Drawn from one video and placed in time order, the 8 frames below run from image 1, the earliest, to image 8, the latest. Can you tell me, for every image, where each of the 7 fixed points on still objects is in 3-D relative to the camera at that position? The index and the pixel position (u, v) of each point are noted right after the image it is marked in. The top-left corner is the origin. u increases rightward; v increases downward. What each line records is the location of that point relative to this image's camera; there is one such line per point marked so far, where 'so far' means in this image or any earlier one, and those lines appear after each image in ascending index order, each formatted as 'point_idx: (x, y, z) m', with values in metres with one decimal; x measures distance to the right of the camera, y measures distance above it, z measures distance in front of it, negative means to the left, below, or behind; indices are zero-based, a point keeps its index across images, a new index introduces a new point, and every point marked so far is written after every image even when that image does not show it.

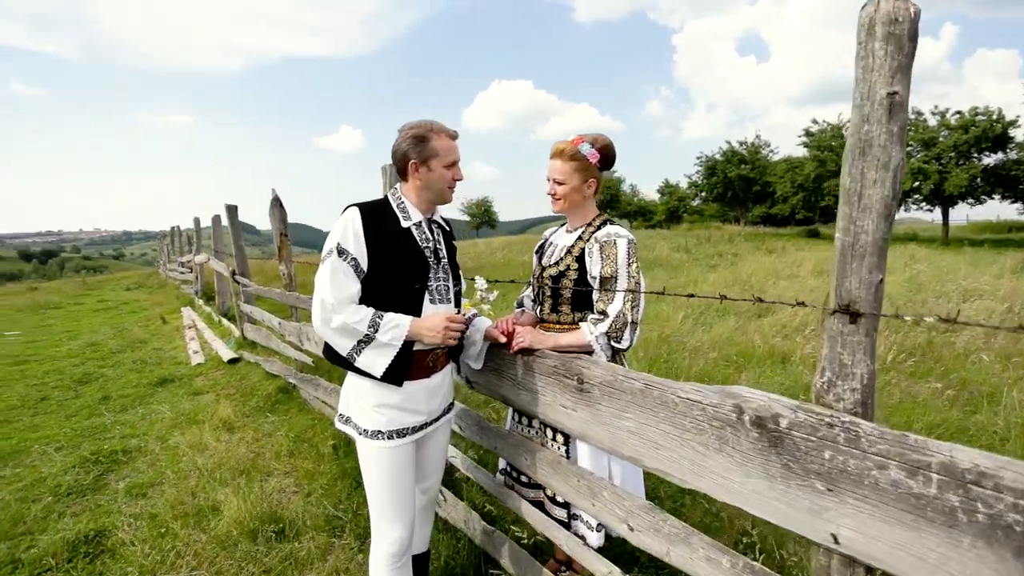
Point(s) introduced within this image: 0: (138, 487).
0: (-3.5, -1.8, +5.0) m
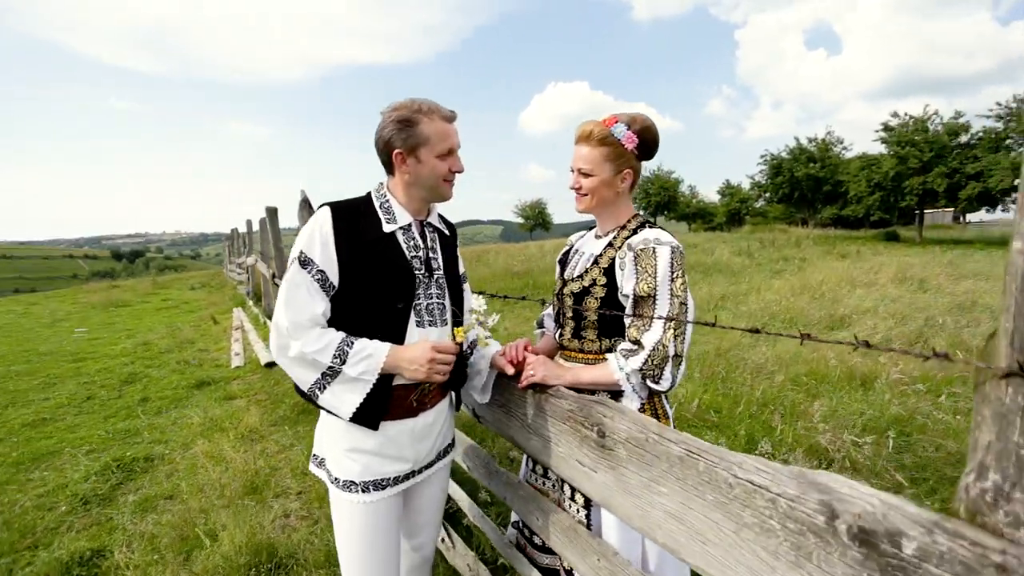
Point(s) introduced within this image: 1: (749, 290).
0: (-3.2, -1.9, +4.8) m
1: (+5.0, 0.0, +11.5) m
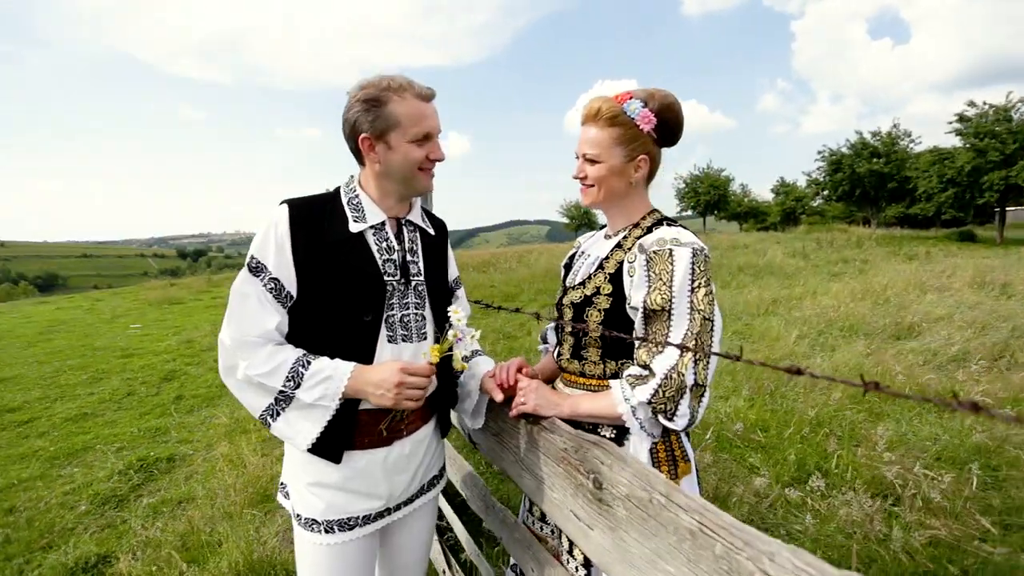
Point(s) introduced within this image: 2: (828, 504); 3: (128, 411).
0: (-3.0, -1.9, +4.7) m
1: (+5.8, -0.1, +10.7) m
2: (+1.9, -1.3, +3.2) m
3: (-5.5, -1.8, +7.8) m
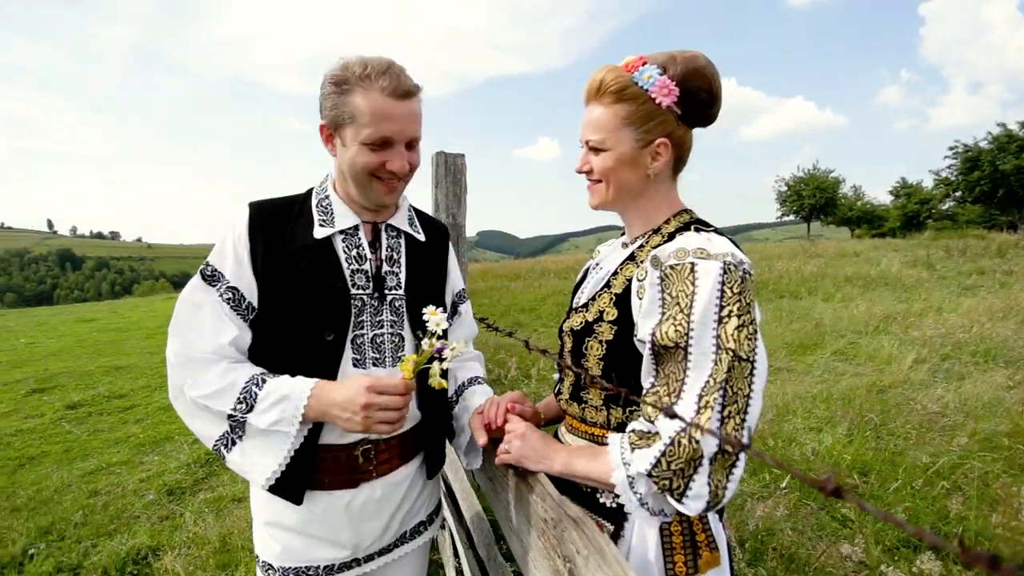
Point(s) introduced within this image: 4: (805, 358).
0: (-2.6, -1.9, +4.8) m
1: (+7.1, -0.4, +9.3) m
2: (+2.0, -1.4, +2.6) m
3: (-4.5, -1.8, +8.2) m
4: (+3.8, -0.9, +7.1) m
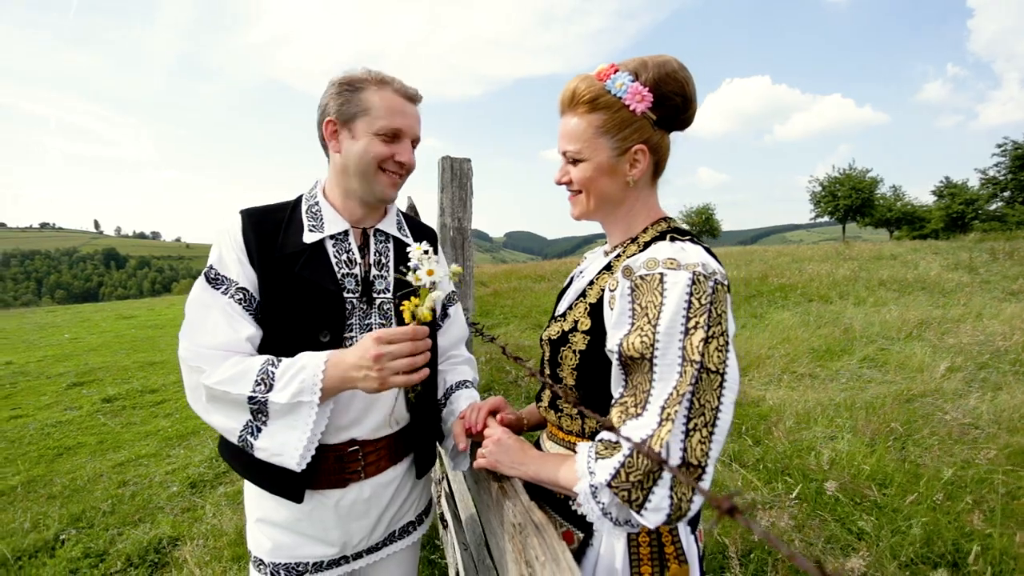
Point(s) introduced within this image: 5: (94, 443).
0: (-2.5, -1.9, +4.9) m
1: (+7.4, -0.5, +8.9) m
2: (+2.0, -1.4, +2.5) m
3: (-4.3, -1.8, +8.4) m
4: (+4.1, -1.0, +6.9) m
5: (-5.4, -2.0, +7.1) m
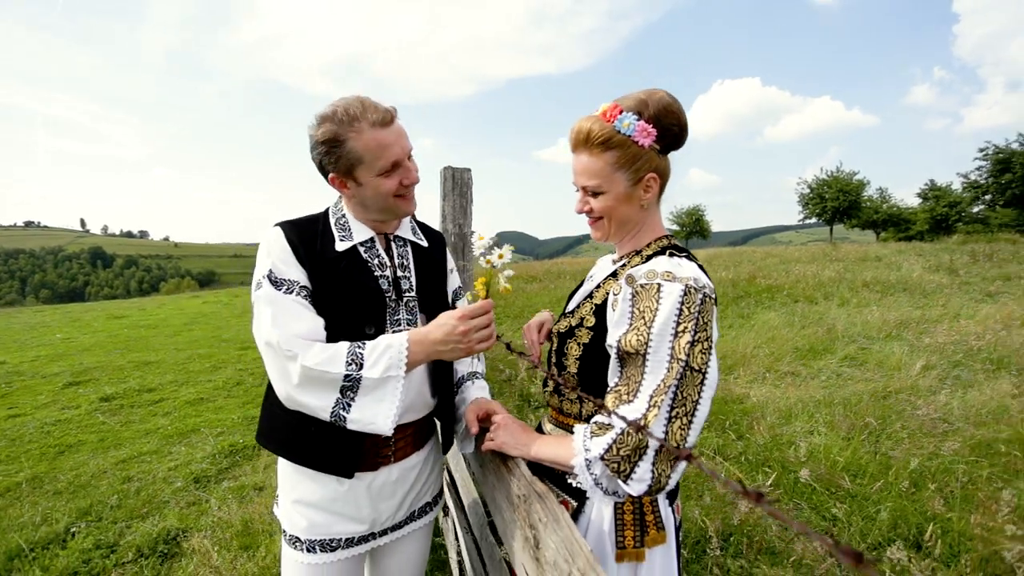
0: (-2.5, -1.9, +5.1) m
1: (+7.3, -0.5, +9.2) m
2: (+2.0, -1.4, +2.7) m
3: (-4.4, -1.8, +8.6) m
4: (+4.0, -1.0, +7.2) m
5: (-5.5, -2.0, +7.2) m
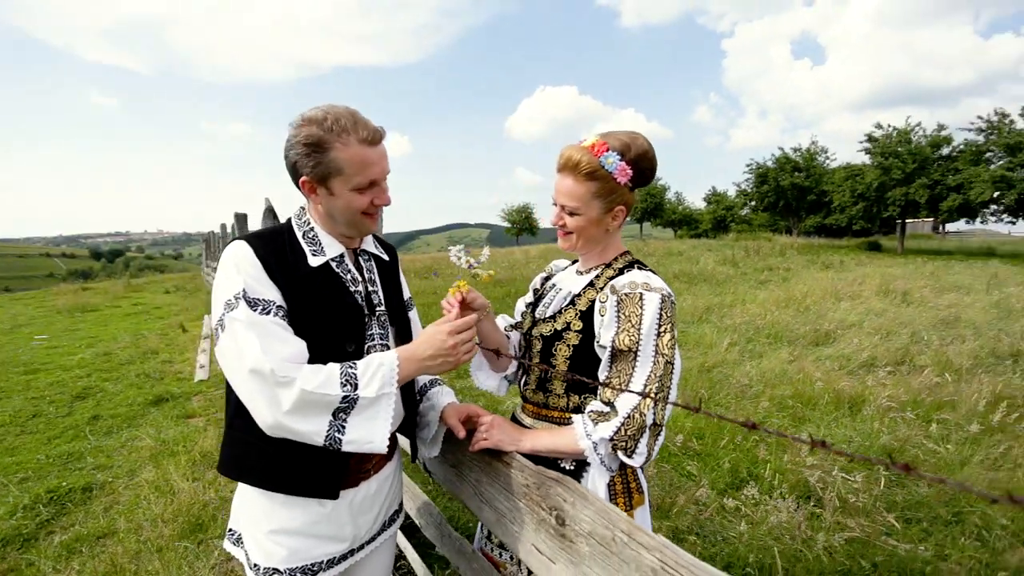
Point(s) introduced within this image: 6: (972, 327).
0: (-3.5, -2.0, +4.3) m
1: (+4.6, -0.3, +11.3) m
2: (+1.6, -1.4, +3.5) m
3: (-6.3, -1.9, +7.1) m
4: (+2.1, -0.9, +8.3) m
5: (-6.9, -2.2, +5.5) m
6: (+7.8, -0.7, +9.2) m
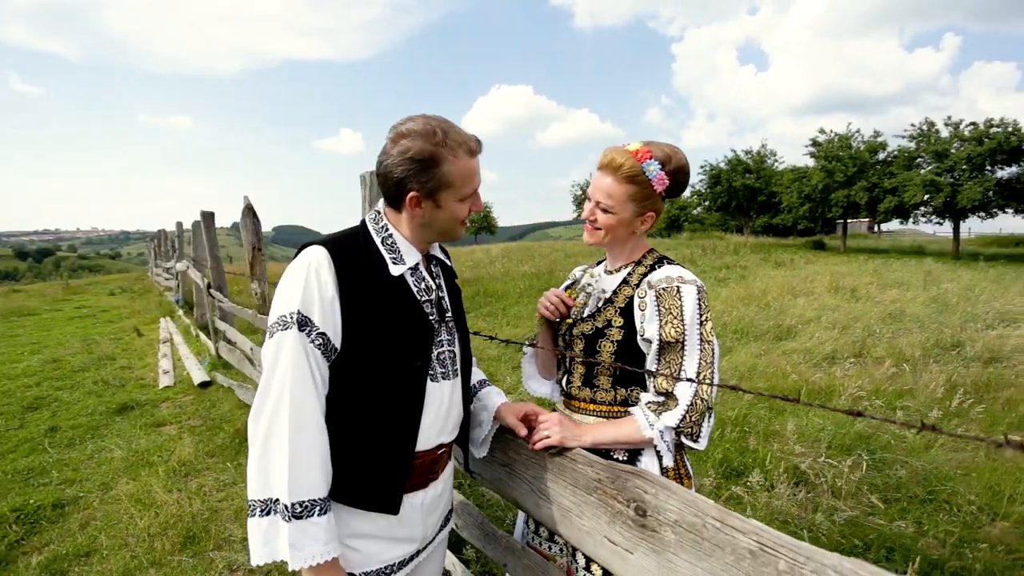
0: (-3.4, -2.0, +4.1) m
1: (+4.0, -0.2, +11.7) m
2: (+1.7, -1.4, +3.6) m
3: (-6.4, -2.0, +6.7) m
4: (+1.8, -0.9, +8.5) m
5: (-7.0, -2.3, +4.9) m
6: (+7.3, -0.6, +9.8) m
